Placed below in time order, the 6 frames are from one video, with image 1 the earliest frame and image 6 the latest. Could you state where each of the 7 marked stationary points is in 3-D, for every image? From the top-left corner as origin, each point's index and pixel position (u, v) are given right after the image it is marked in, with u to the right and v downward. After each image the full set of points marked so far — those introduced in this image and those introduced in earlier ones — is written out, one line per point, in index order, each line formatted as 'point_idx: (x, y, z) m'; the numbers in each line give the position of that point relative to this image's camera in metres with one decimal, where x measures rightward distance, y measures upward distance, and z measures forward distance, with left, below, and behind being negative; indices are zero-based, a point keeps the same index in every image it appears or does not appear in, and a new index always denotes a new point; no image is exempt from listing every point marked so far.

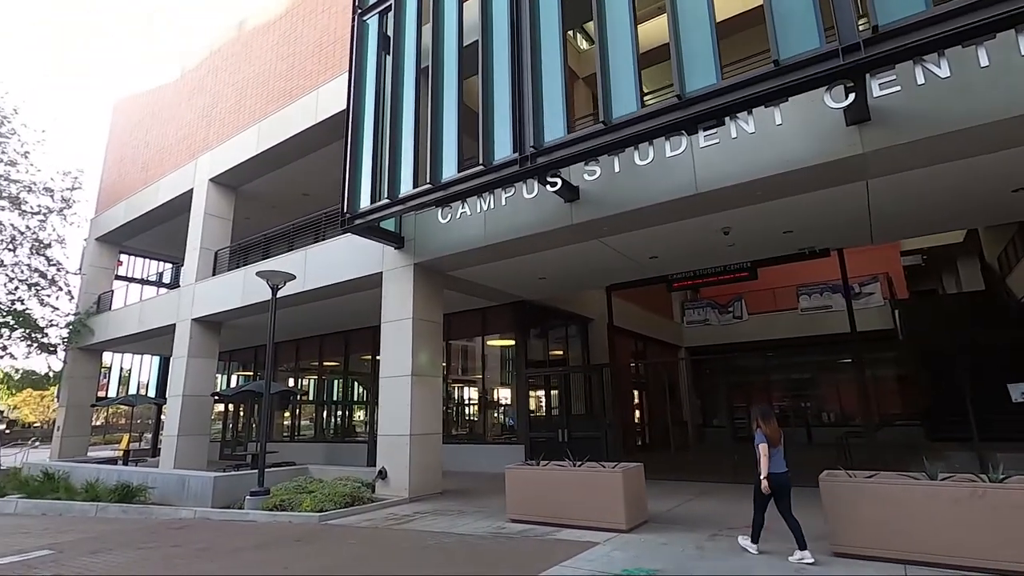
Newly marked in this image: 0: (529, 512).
0: (+0.2, -3.1, +7.3) m
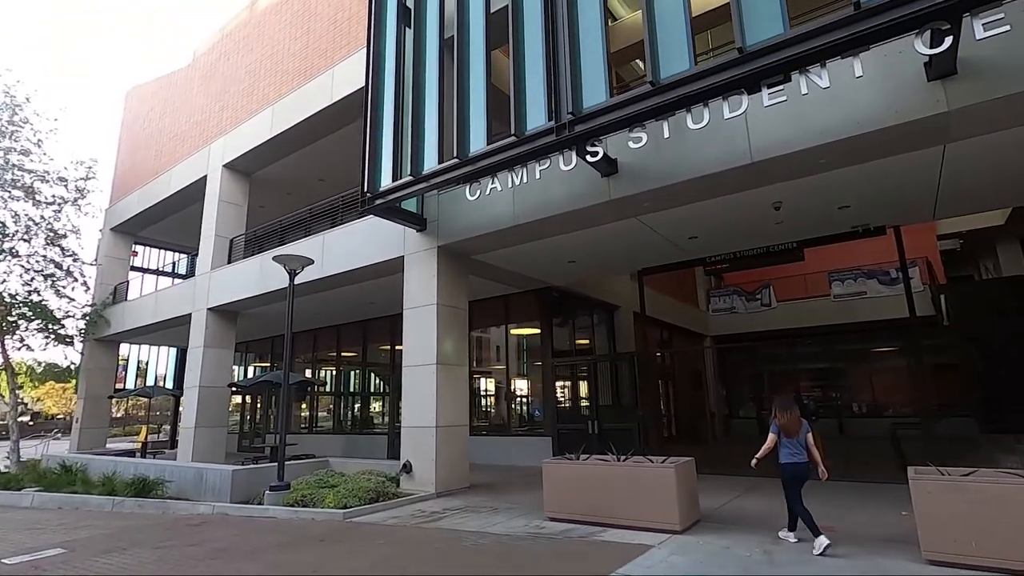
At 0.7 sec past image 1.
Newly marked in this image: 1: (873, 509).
0: (+0.7, -2.8, +6.8) m
1: (+4.8, -2.9, +7.1) m
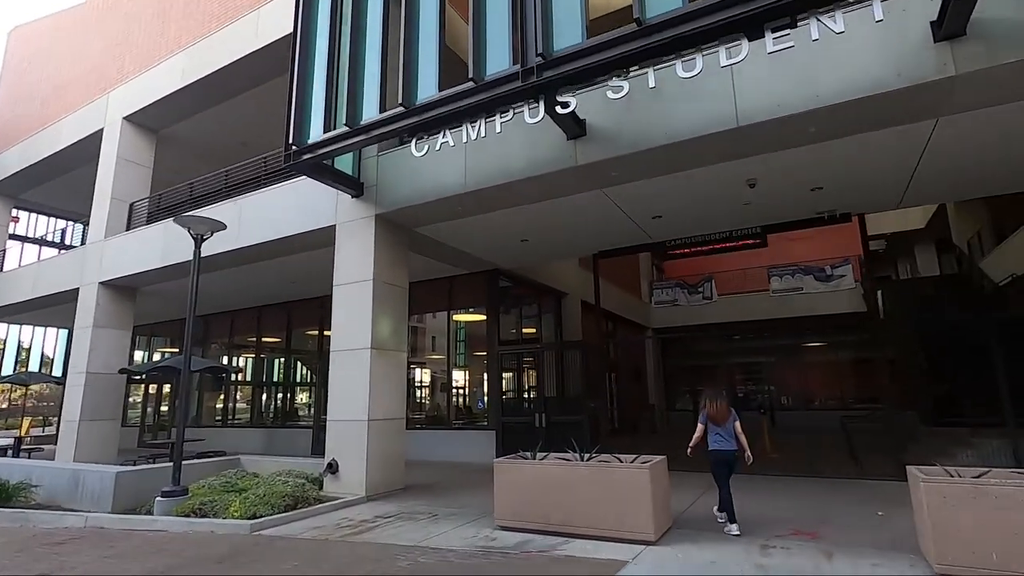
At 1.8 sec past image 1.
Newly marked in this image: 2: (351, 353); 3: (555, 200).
0: (+0.1, -2.5, +5.8) m
1: (+4.2, -2.7, +6.6) m
2: (-2.6, -1.1, +8.5) m
3: (+0.7, +1.4, +8.3) m
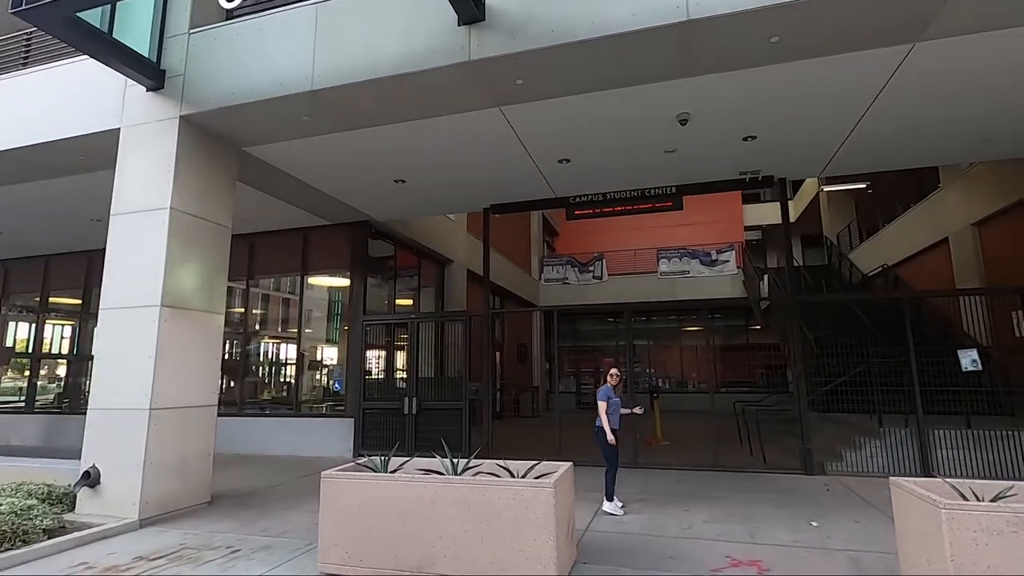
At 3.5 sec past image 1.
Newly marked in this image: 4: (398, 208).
0: (-1.1, -2.0, +3.8) m
1: (+2.7, -2.4, +5.5) m
2: (-4.2, -0.3, +5.9) m
3: (-0.9, +2.0, +6.3) m
4: (-2.0, +1.4, +9.5) m
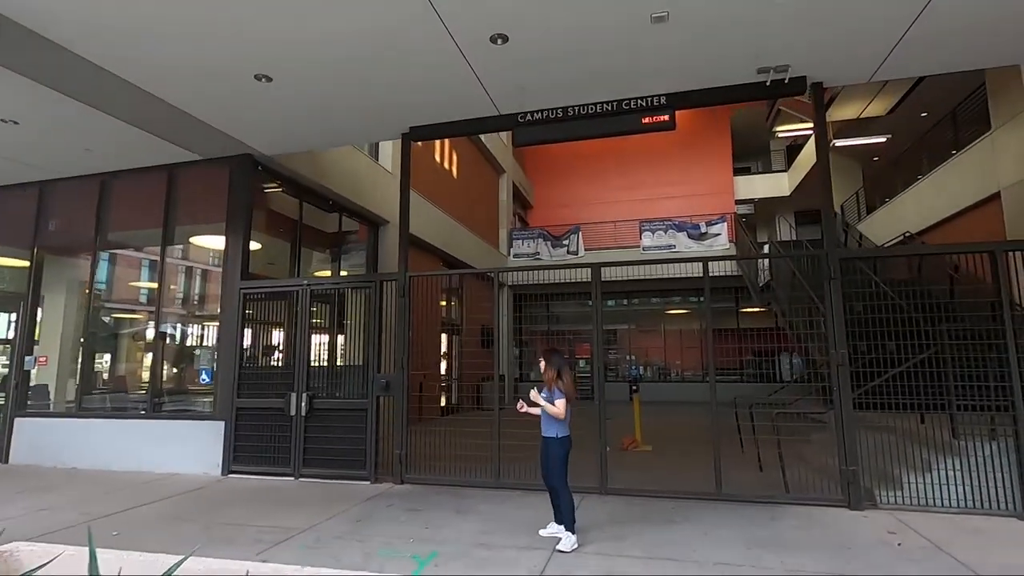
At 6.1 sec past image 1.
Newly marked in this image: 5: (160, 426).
0: (-1.8, -1.5, +1.3) m
1: (+1.9, -1.9, +3.1) m
2: (-5.0, +0.2, +3.2) m
3: (-1.7, +2.5, +3.7) m
4: (-2.9, +2.0, +6.8) m
5: (-4.8, -1.9, +7.5) m
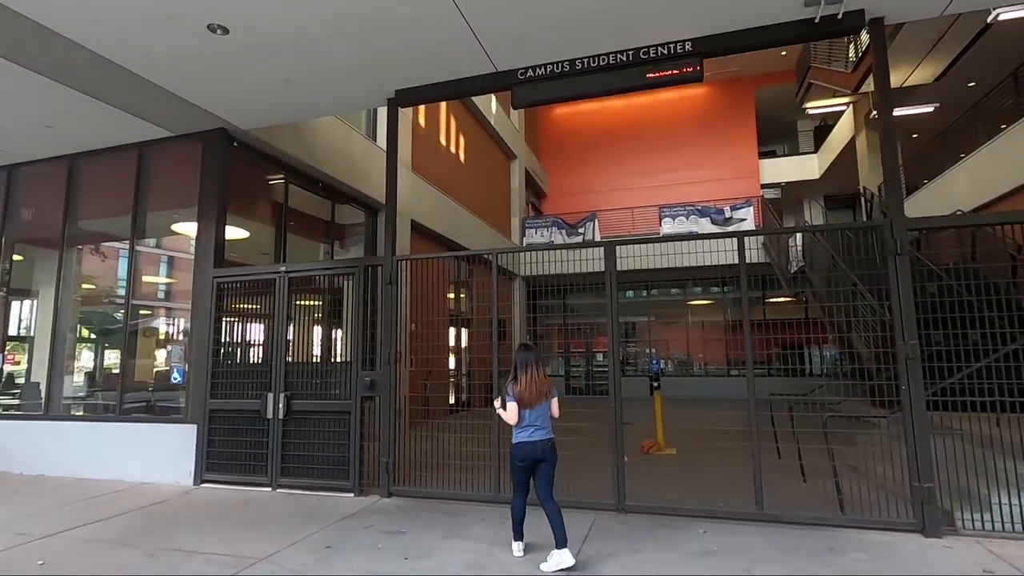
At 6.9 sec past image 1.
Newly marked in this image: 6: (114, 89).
0: (-2.0, -1.4, +0.6) m
1: (+1.8, -1.8, +2.2) m
2: (-5.1, +0.3, +2.5) m
3: (-1.8, +2.6, +2.9) m
4: (-2.9, +2.1, +6.1) m
5: (-4.8, -1.8, +6.8) m
6: (-4.3, +2.1, +5.8) m
